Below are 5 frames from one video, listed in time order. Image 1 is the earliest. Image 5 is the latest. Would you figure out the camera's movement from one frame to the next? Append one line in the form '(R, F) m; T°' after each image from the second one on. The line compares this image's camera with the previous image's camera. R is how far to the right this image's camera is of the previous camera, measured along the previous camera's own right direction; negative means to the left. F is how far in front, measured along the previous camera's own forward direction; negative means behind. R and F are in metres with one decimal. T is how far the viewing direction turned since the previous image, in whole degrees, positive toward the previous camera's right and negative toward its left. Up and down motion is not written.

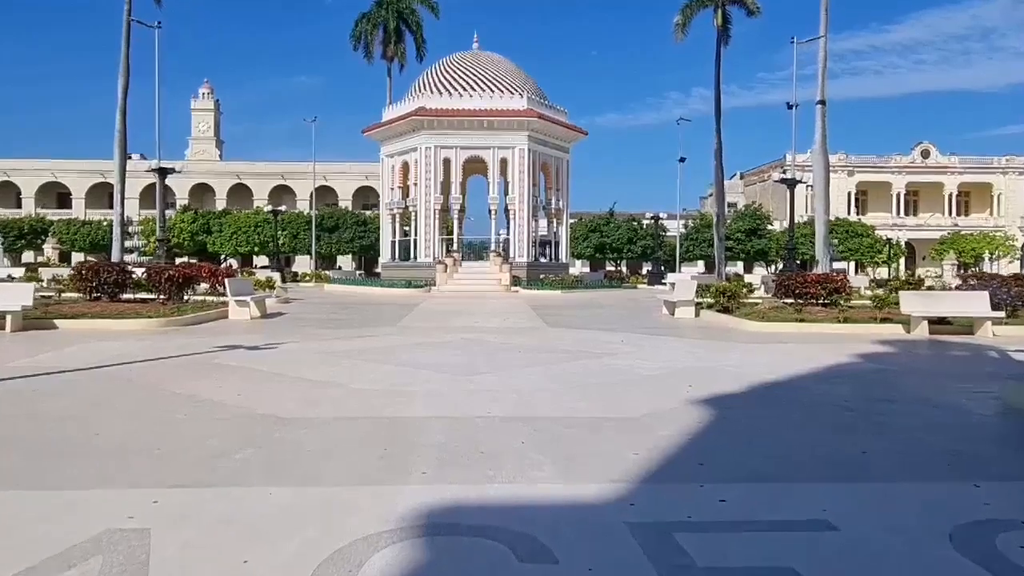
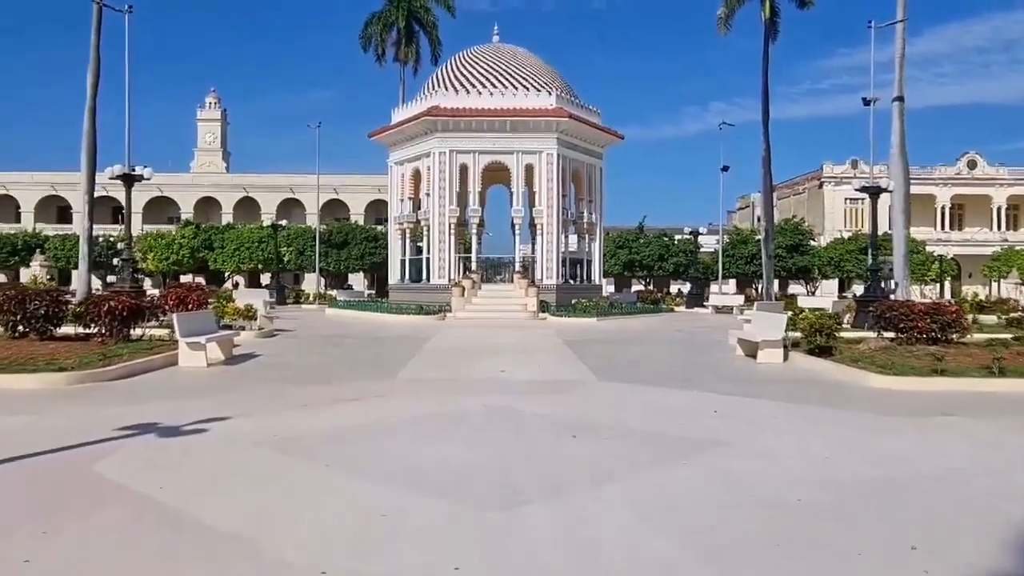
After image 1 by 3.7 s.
(-0.3, +4.1) m; -1°
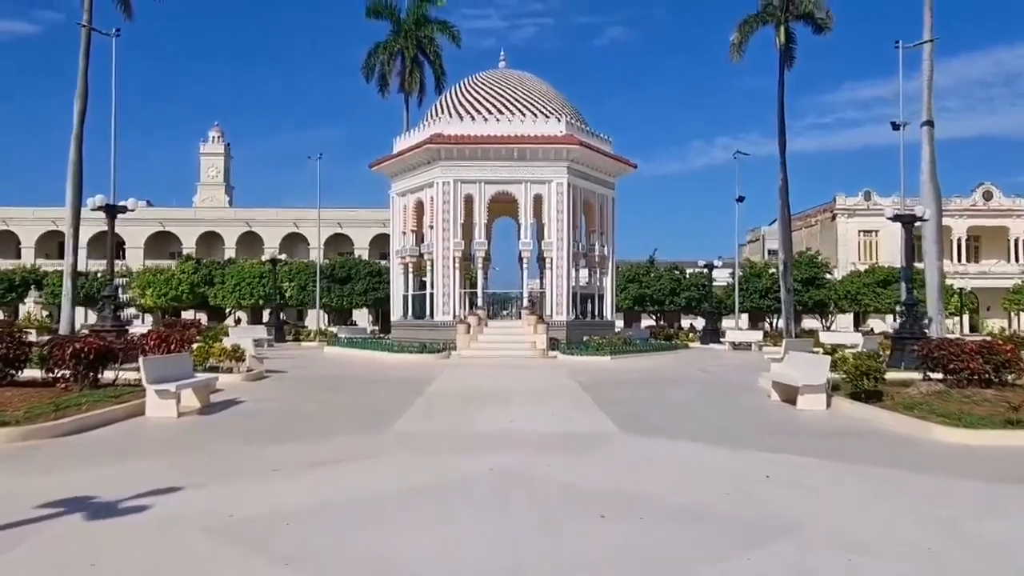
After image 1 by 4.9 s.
(0.0, +1.5) m; 0°
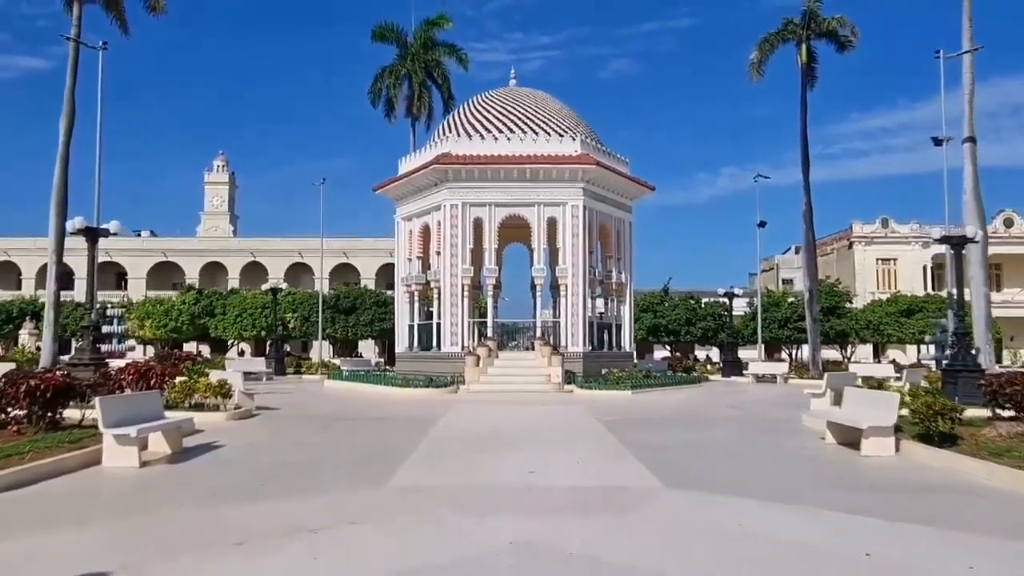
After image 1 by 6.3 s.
(-0.1, +1.7) m; -1°
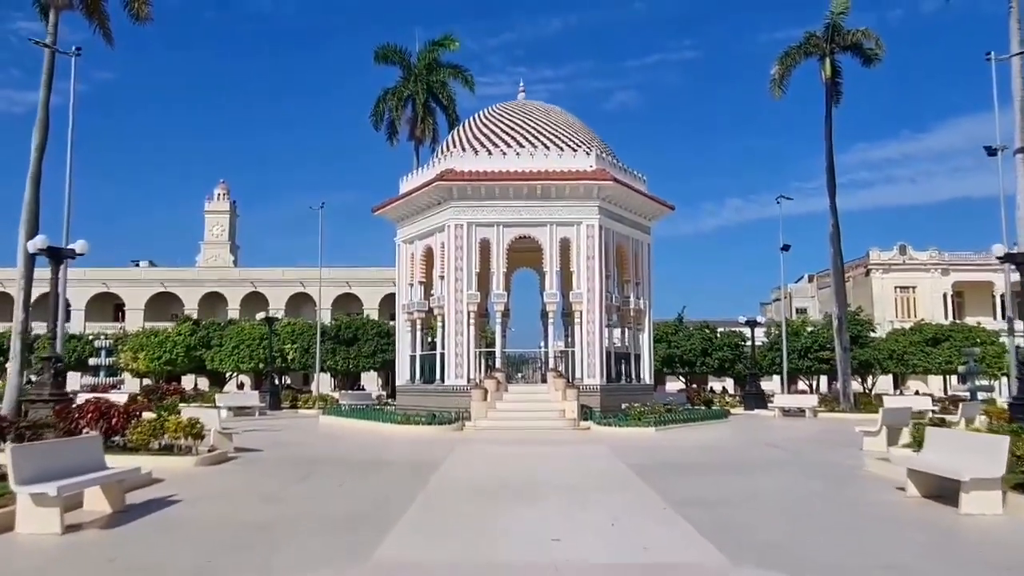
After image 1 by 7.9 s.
(-0.1, +2.0) m; 0°
